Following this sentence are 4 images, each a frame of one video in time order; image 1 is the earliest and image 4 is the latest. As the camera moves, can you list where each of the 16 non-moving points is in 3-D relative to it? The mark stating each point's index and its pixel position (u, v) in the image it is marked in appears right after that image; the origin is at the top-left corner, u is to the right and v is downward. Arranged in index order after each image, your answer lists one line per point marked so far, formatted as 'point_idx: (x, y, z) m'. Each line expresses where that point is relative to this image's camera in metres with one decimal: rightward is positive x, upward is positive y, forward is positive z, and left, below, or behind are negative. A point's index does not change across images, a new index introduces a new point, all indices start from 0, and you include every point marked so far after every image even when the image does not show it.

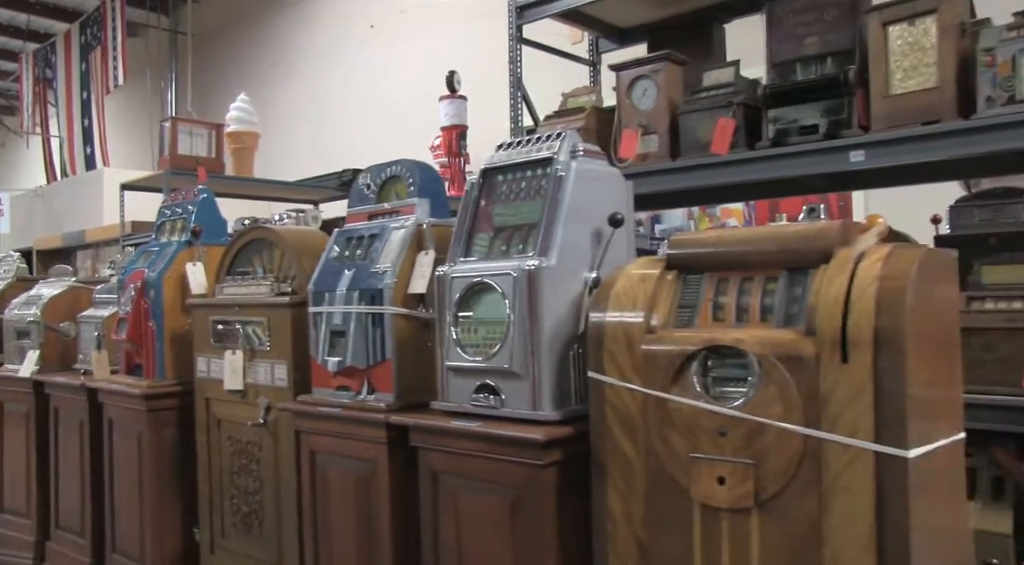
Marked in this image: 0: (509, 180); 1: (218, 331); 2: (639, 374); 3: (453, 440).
0: (0.0, +0.3, +2.2) m
1: (-0.9, -0.2, +2.8) m
2: (+0.2, -0.2, +1.8) m
3: (-0.1, -0.4, +2.0) m
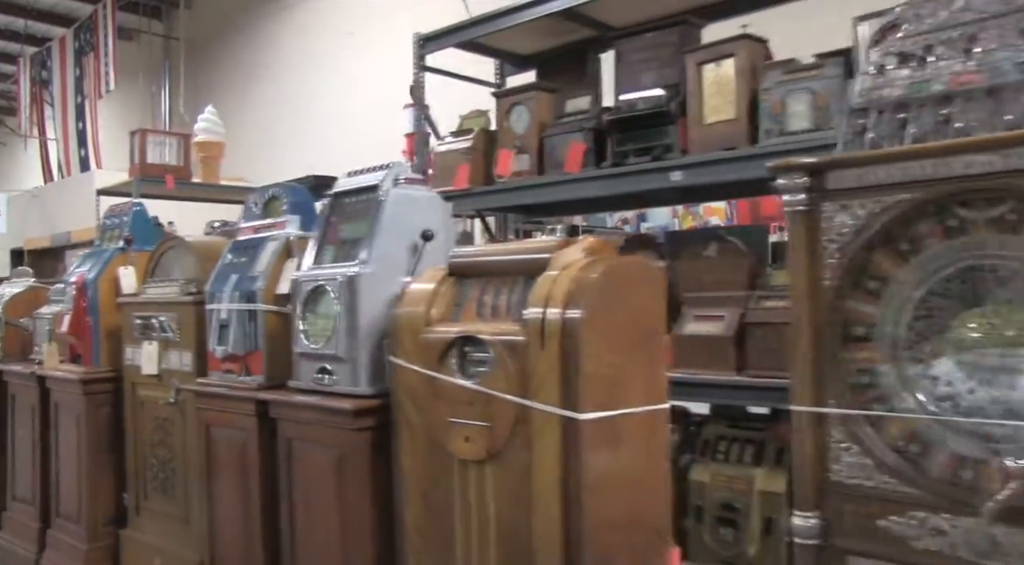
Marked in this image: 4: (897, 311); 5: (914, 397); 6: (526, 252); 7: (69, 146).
0: (-0.5, +0.2, +2.7) m
1: (-1.4, -0.2, +3.3) m
2: (-0.2, -0.2, +2.2) m
3: (-0.6, -0.4, +2.5) m
4: (+0.6, 0.0, +1.3) m
5: (+0.6, -0.2, +1.3) m
6: (0.0, +0.1, +2.1) m
7: (-4.1, +1.4, +8.3) m
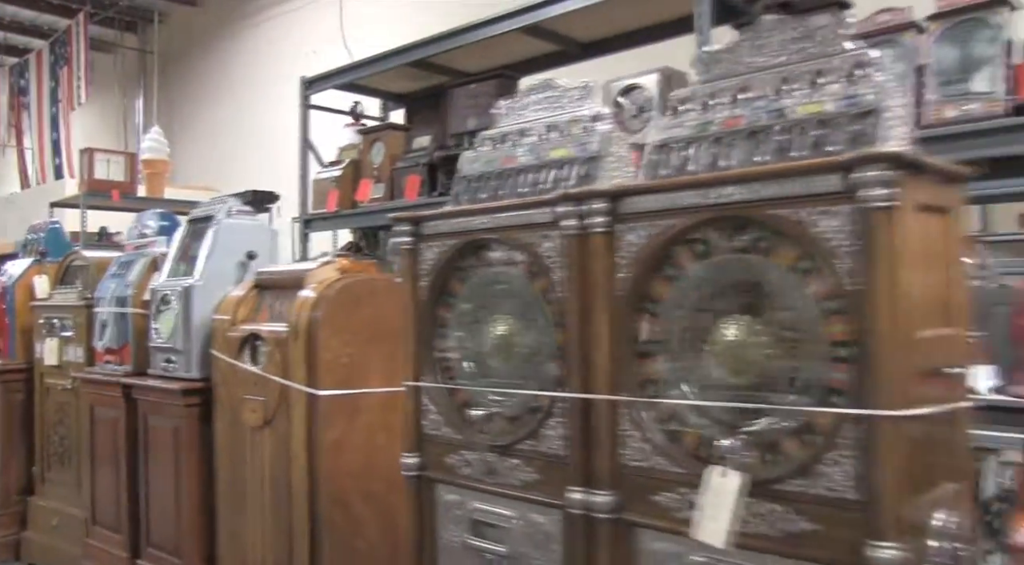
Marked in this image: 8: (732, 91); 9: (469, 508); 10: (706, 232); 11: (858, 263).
0: (-1.2, +0.2, +3.4) m
1: (-2.1, -0.2, +4.0) m
2: (-1.0, -0.2, +2.9) m
3: (-1.3, -0.4, +3.2) m
4: (-0.1, -0.1, +2.0) m
5: (-0.1, -0.2, +2.0) m
6: (-0.7, 0.0, +2.8) m
7: (-4.8, +1.3, +9.0) m
8: (+0.4, +0.4, +1.6) m
9: (-0.1, -0.5, +1.9) m
10: (+0.3, +0.1, +1.5) m
11: (+0.5, 0.0, +1.3) m
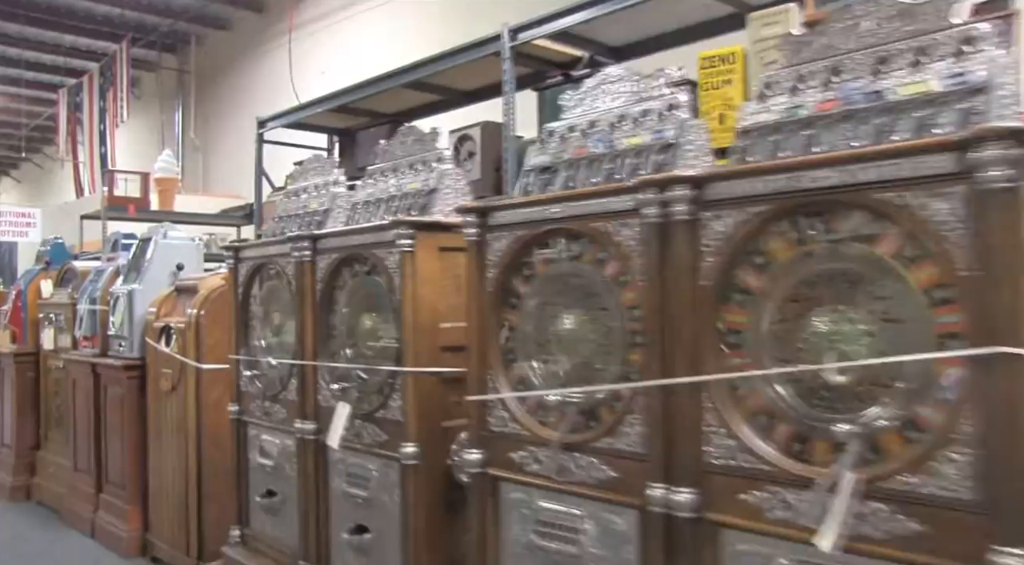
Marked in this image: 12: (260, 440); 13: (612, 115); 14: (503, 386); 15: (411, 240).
0: (-1.9, +0.2, +4.4) m
1: (-2.7, -0.2, +5.1) m
2: (-1.6, -0.2, +4.0) m
3: (-2.0, -0.4, +4.3) m
4: (-0.9, -0.1, +3.0) m
5: (-0.9, -0.2, +3.0) m
6: (-1.4, 0.0, +3.8) m
7: (-5.1, +1.4, +10.3) m
8: (-0.4, +0.3, +2.6) m
9: (-0.9, -0.5, +2.9) m
10: (-0.5, +0.1, +2.5) m
11: (-0.3, 0.0, +2.2) m
12: (-0.9, -0.5, +2.9) m
13: (+0.2, +0.4, +2.0) m
14: (0.0, -0.2, +2.0) m
15: (-0.3, +0.1, +2.2) m
